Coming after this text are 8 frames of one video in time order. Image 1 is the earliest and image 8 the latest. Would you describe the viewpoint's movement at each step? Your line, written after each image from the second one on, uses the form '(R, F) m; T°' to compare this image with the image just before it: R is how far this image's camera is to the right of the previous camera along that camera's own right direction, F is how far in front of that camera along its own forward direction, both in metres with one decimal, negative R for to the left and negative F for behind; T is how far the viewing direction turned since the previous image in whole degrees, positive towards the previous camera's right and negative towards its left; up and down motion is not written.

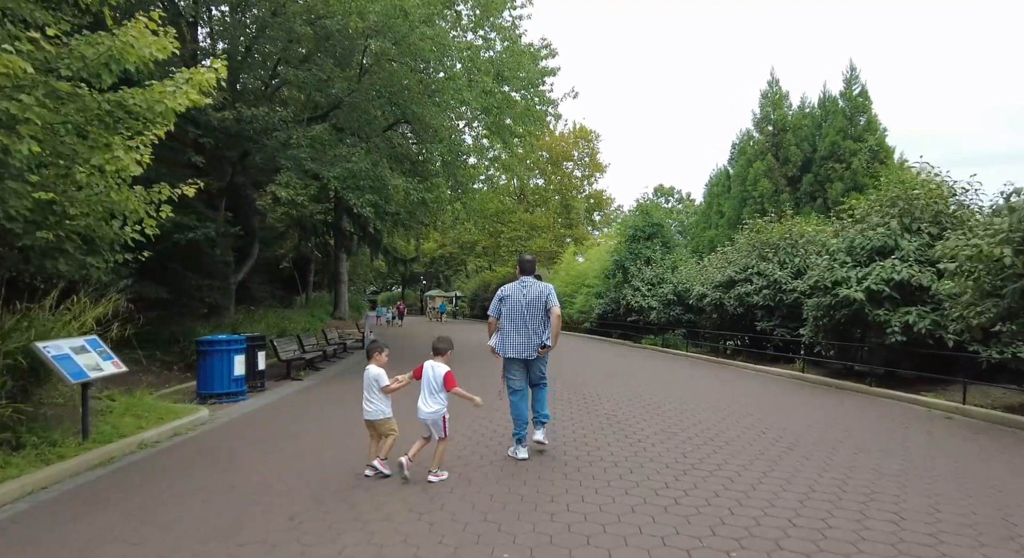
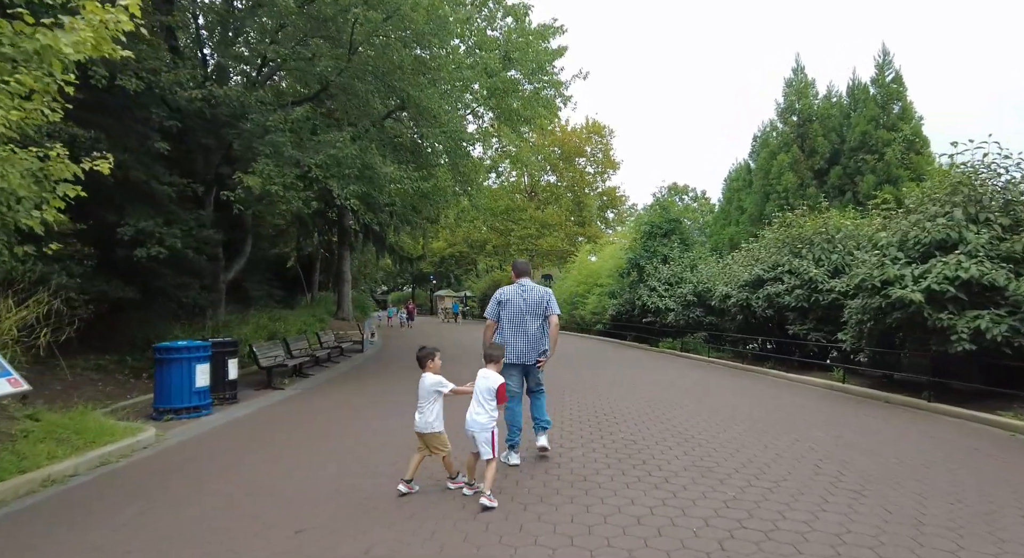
(+0.2, +1.1) m; -1°
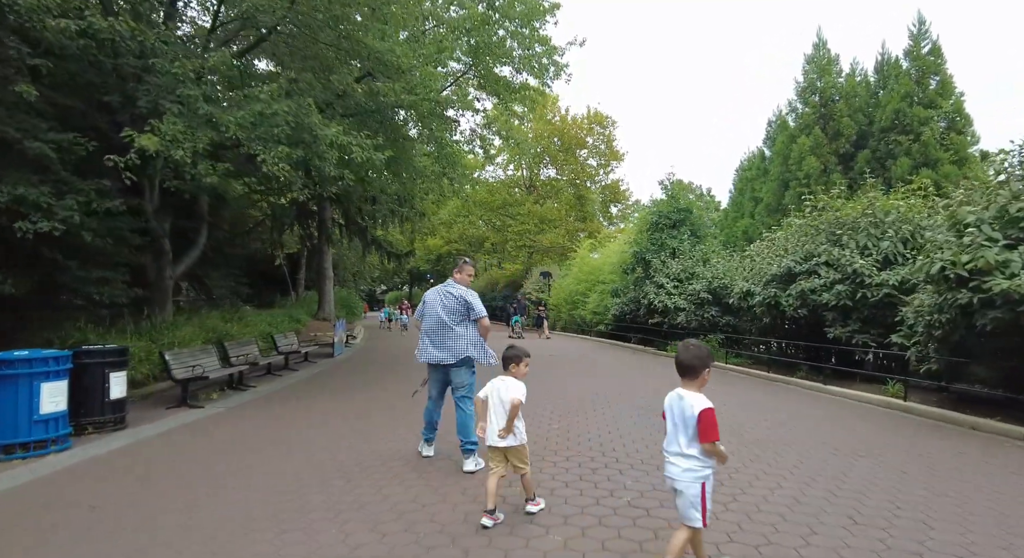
(+0.4, +2.1) m; 0°
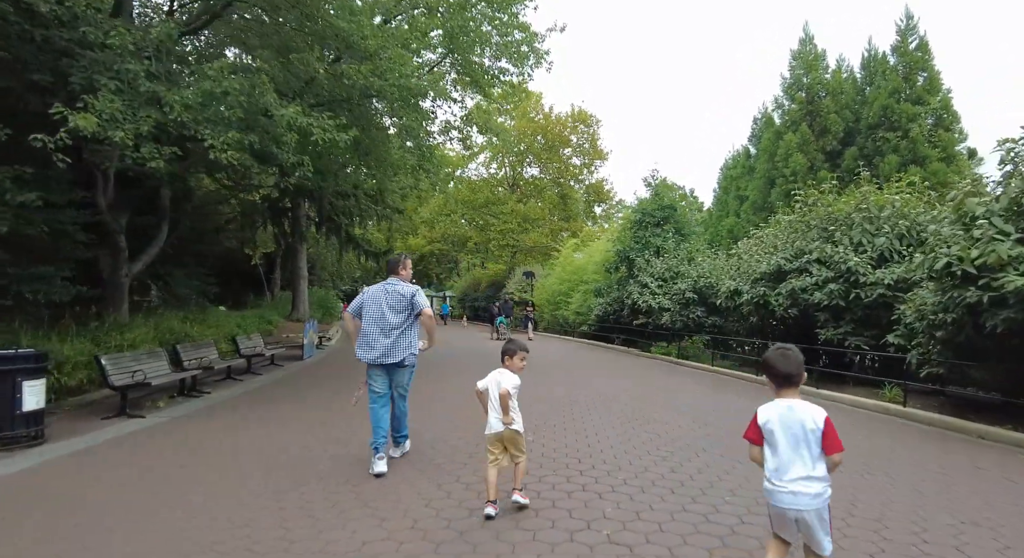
(+0.2, +0.7) m; +2°
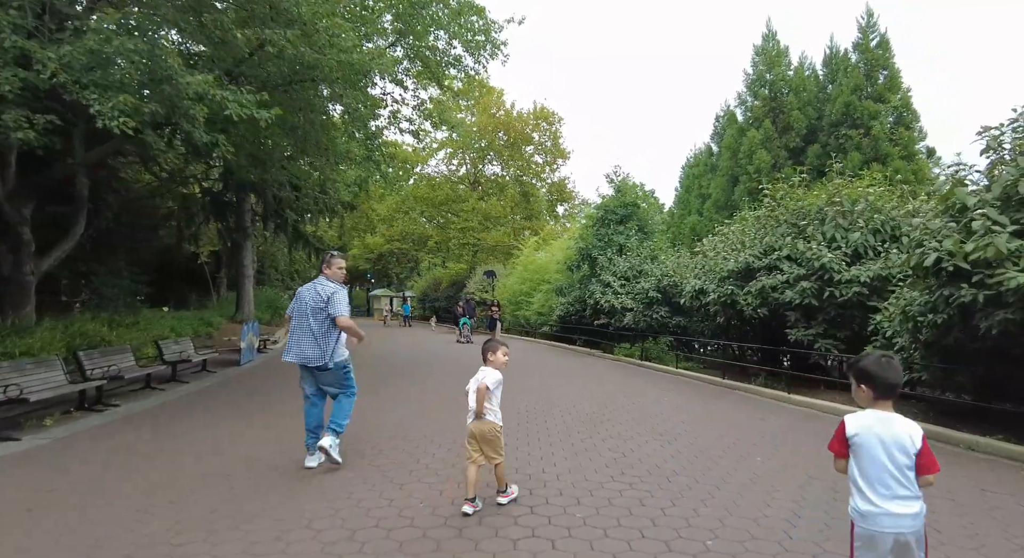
(+0.2, +0.9) m; +4°
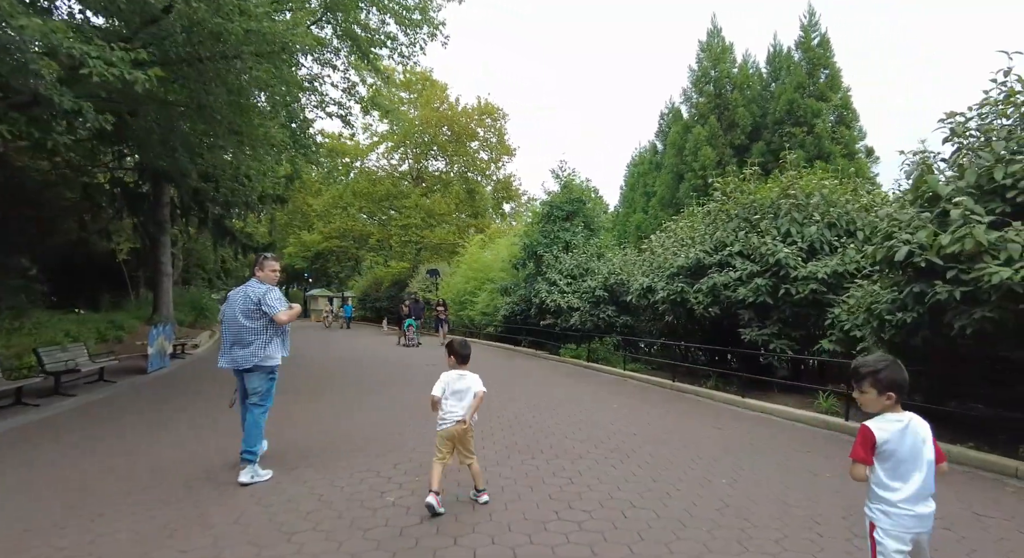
(+0.2, +0.9) m; +6°
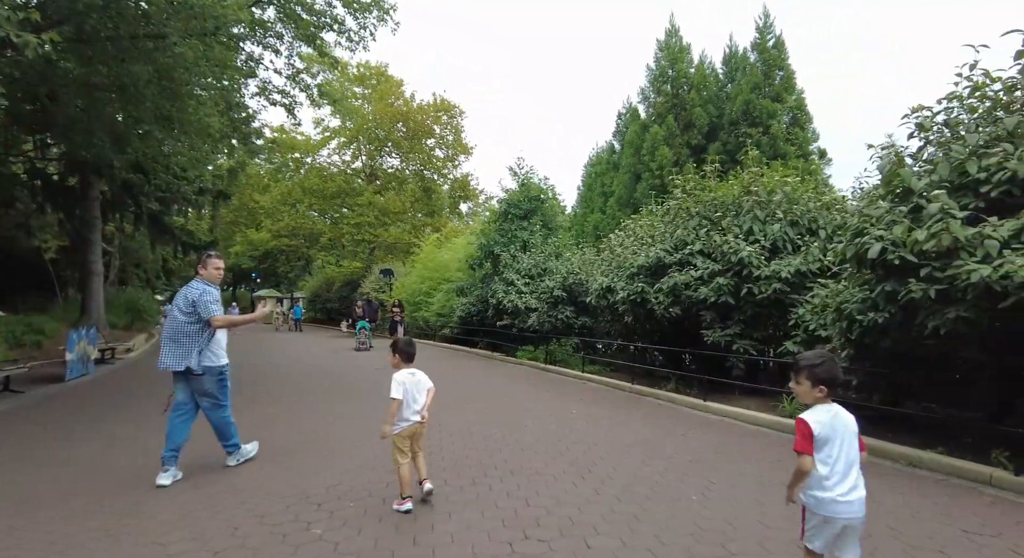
(+0.1, +0.5) m; +5°
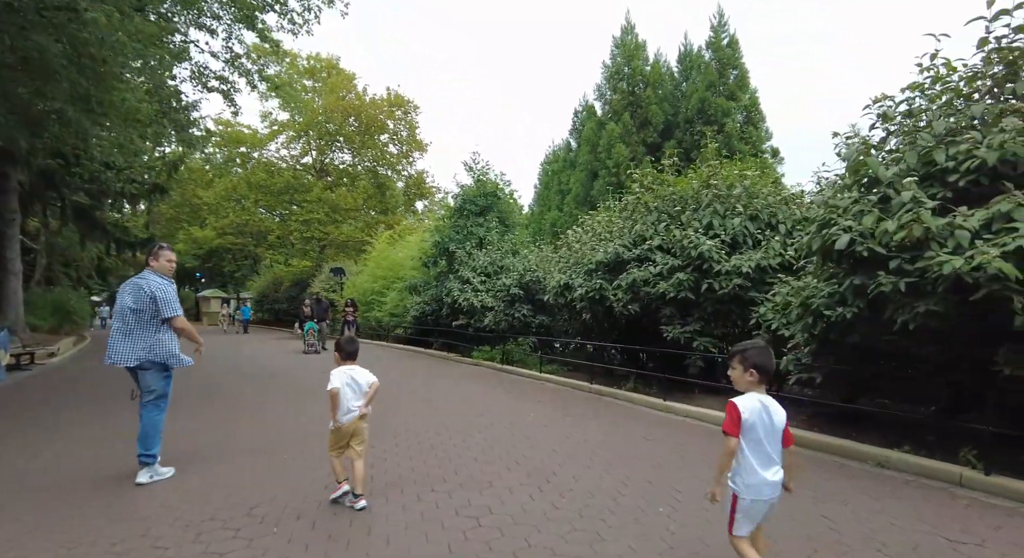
(+0.1, +0.5) m; +5°
